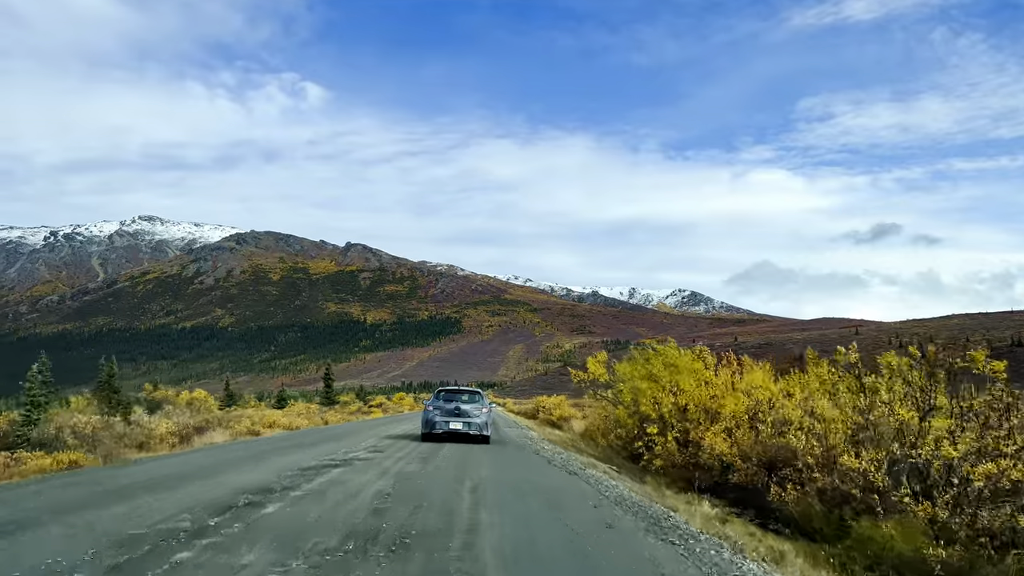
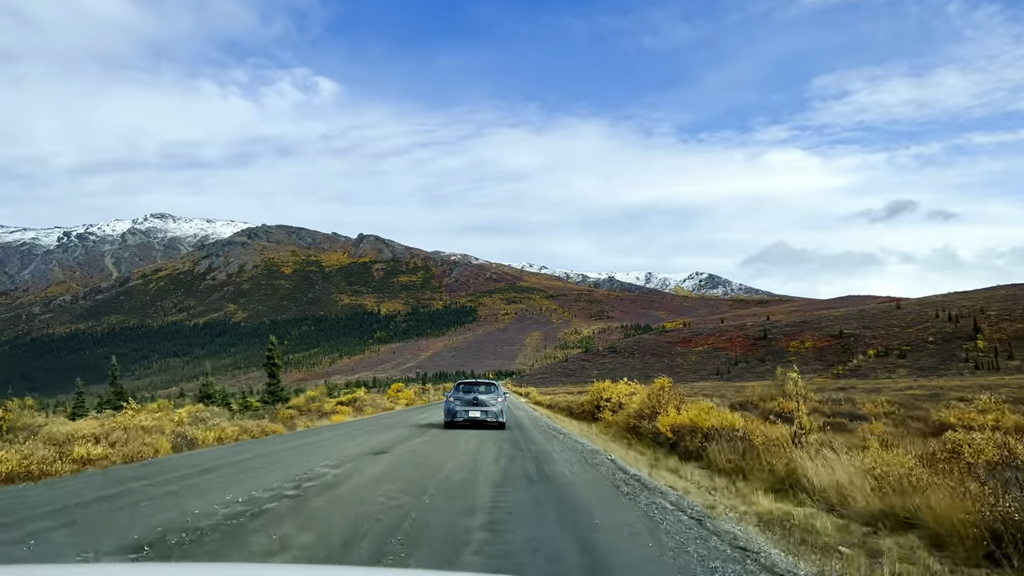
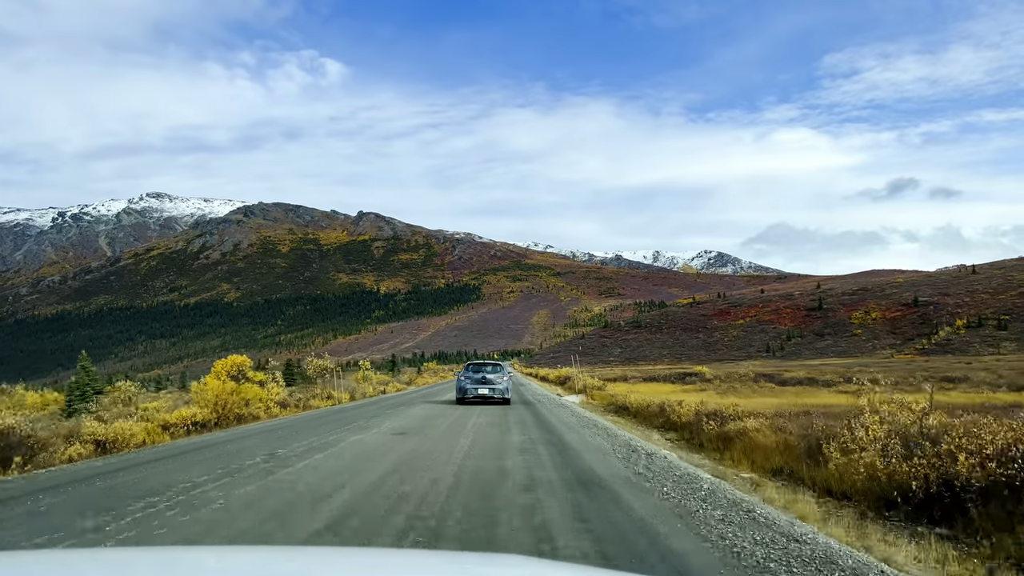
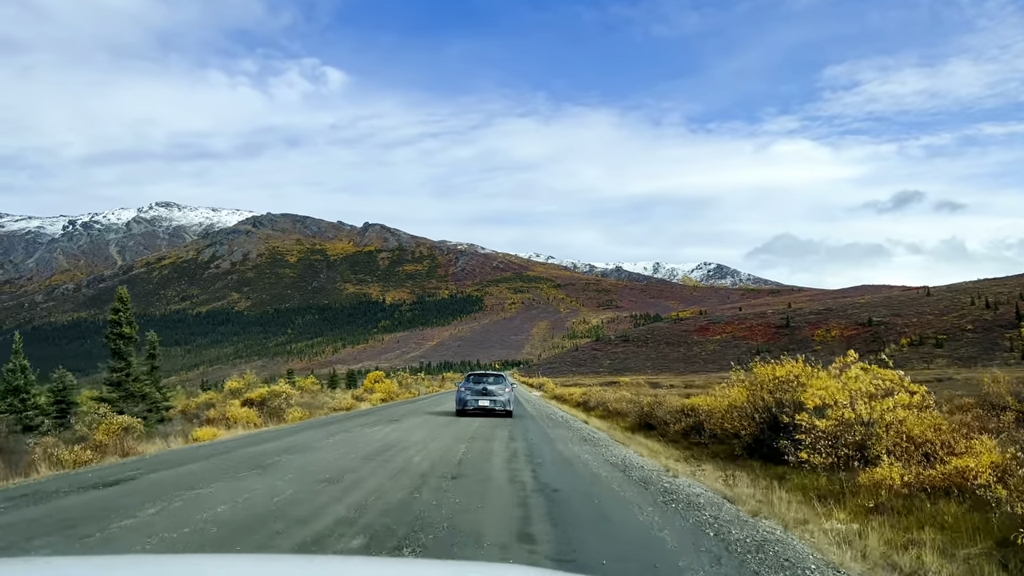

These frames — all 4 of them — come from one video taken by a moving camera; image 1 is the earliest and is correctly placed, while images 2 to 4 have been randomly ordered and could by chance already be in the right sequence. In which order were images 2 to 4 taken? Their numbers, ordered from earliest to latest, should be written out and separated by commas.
2, 4, 3
